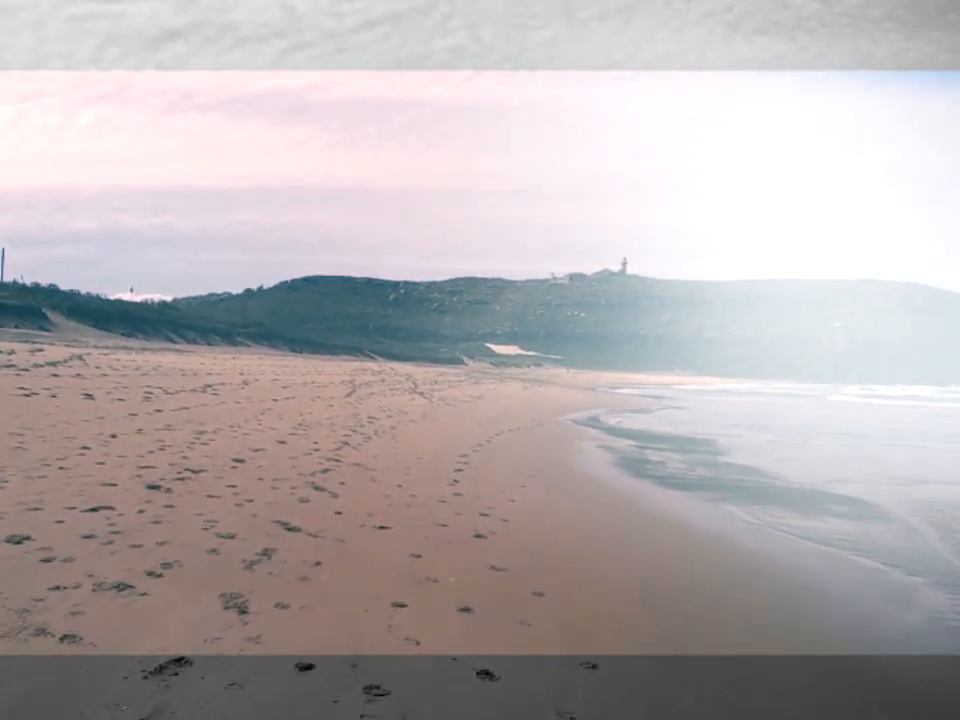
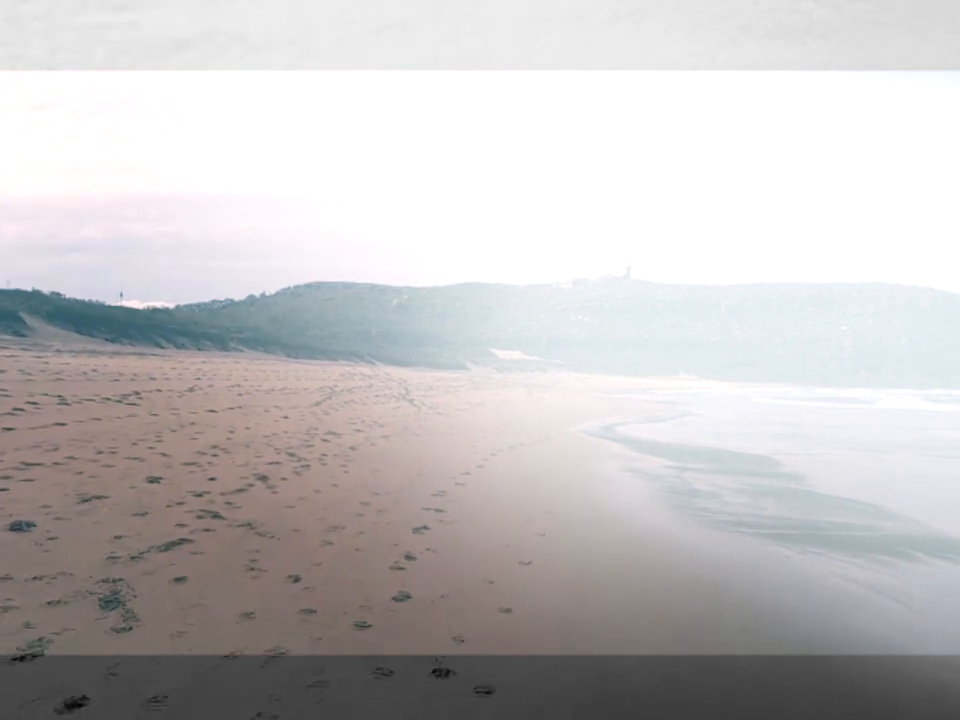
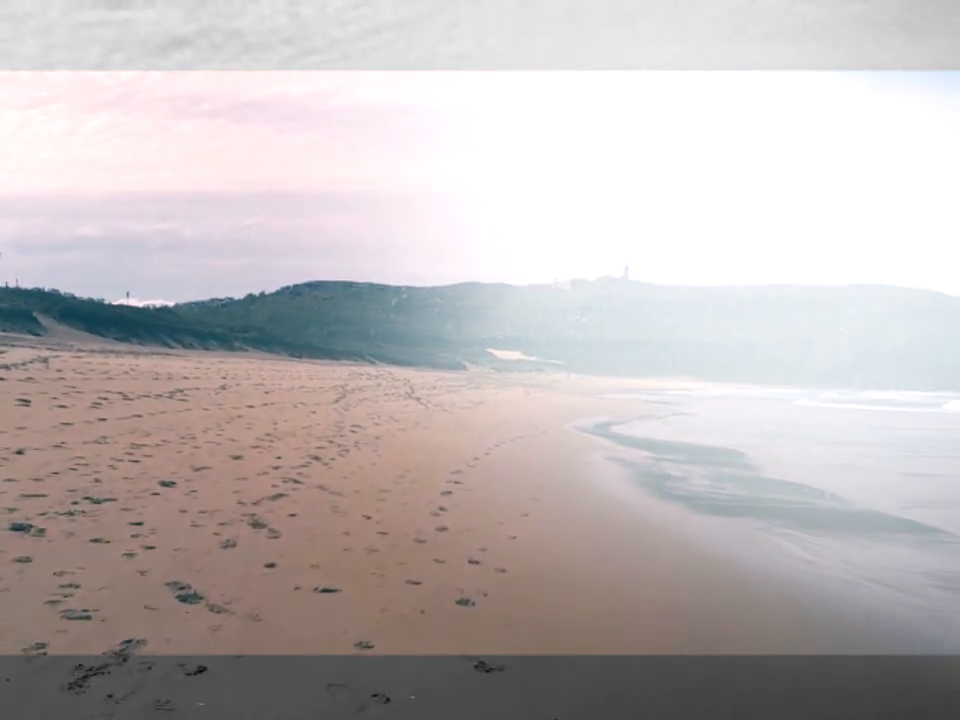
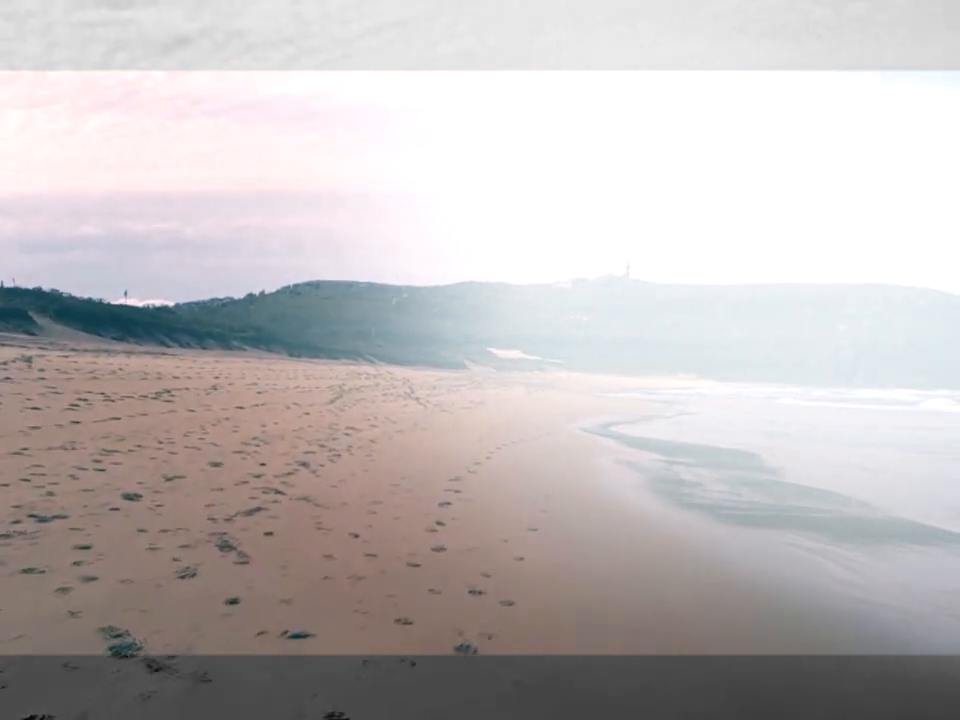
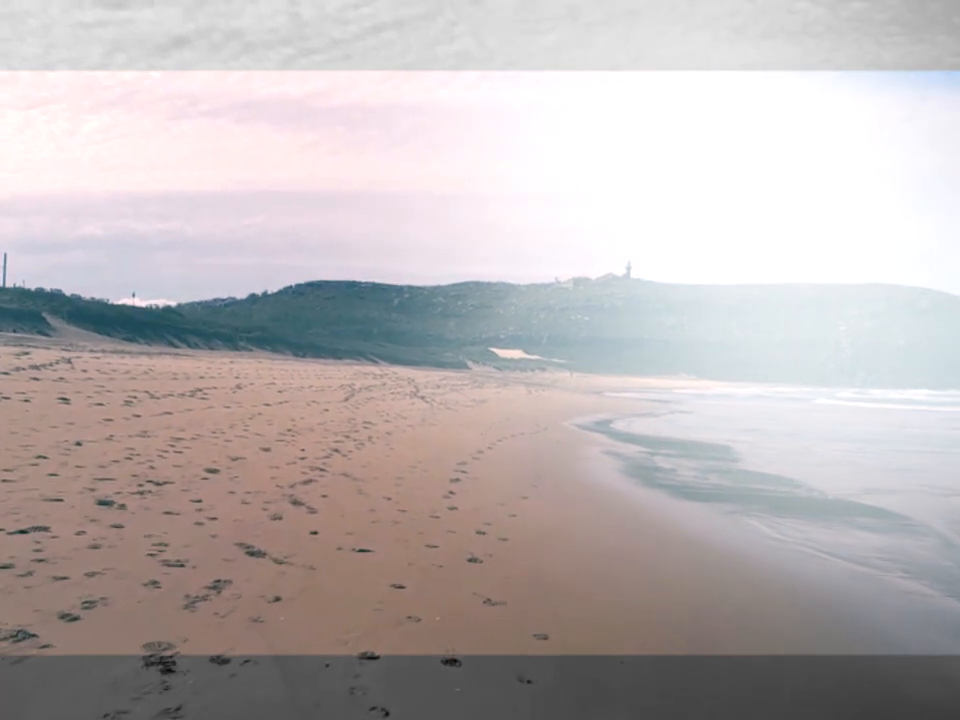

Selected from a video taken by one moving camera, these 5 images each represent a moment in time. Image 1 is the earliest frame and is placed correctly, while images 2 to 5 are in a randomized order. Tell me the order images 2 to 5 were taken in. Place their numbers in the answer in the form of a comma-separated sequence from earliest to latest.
5, 3, 4, 2
